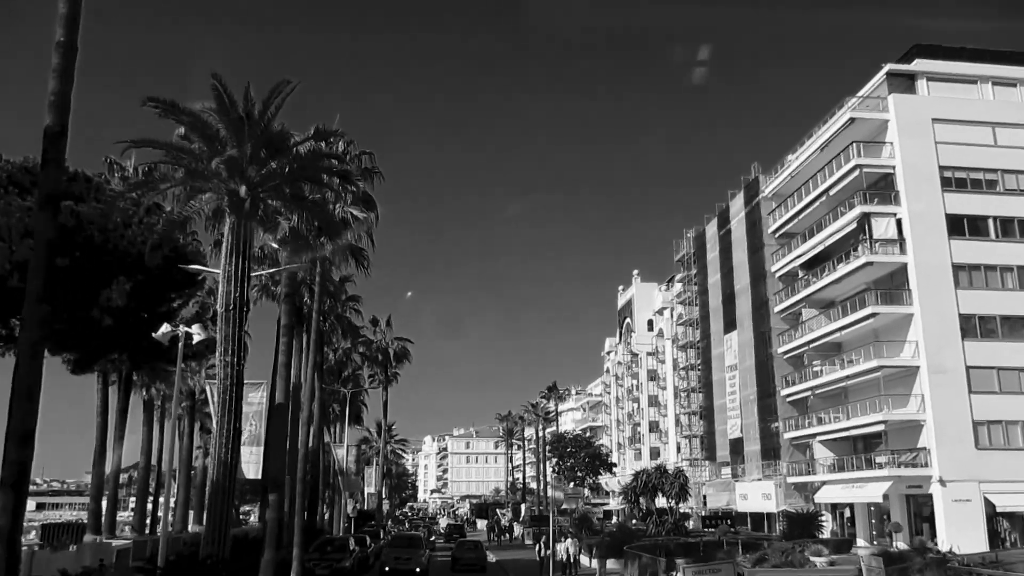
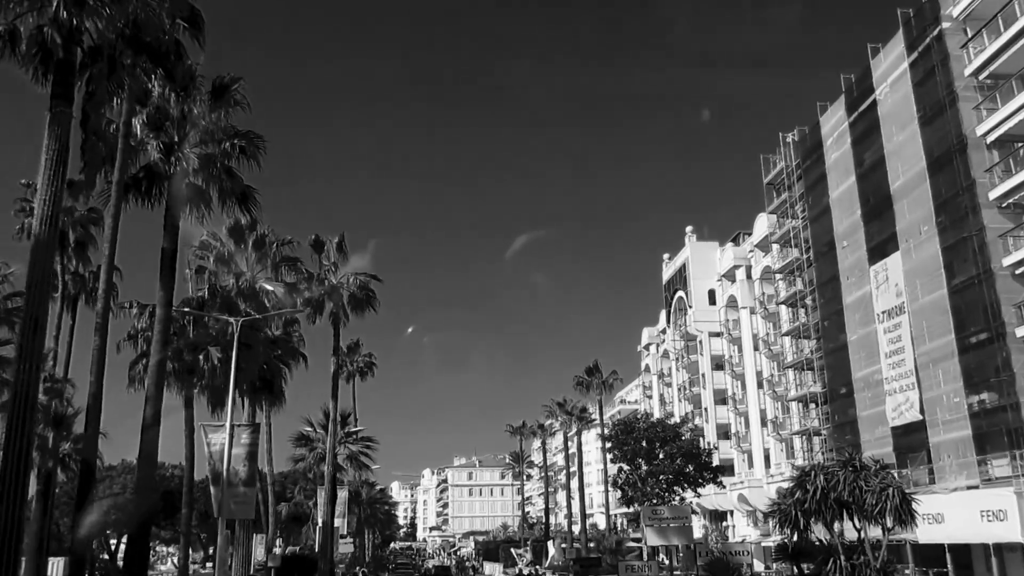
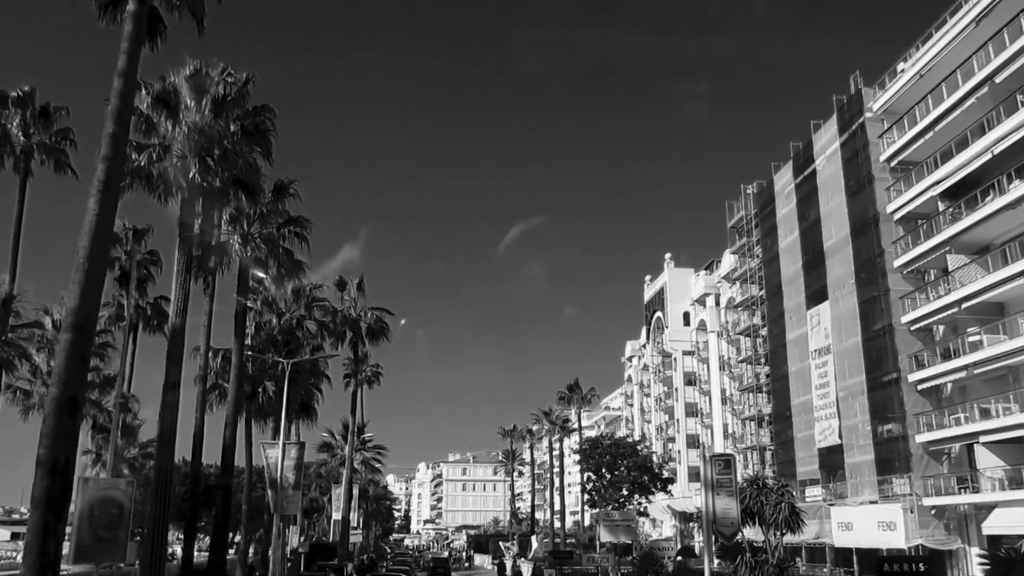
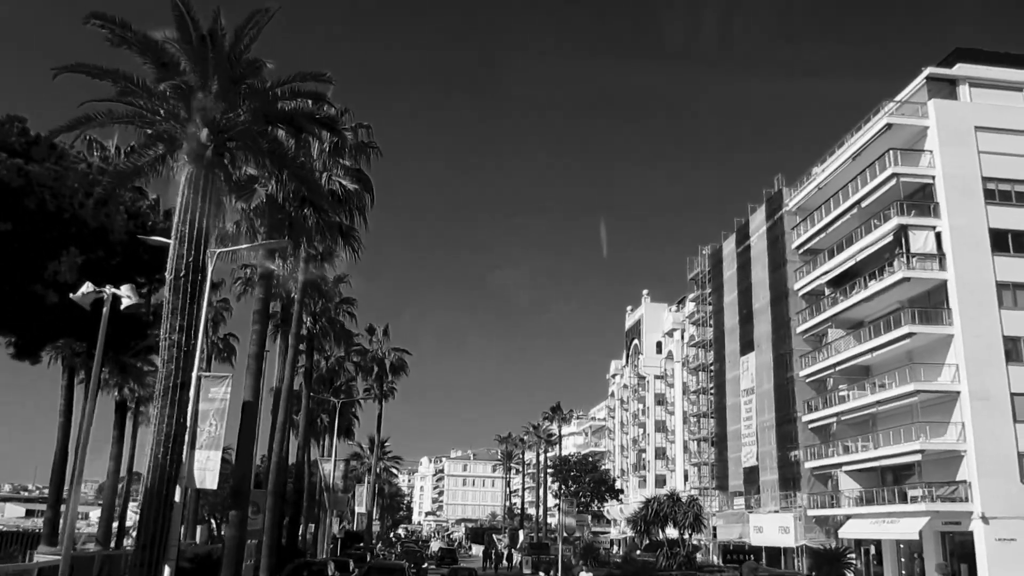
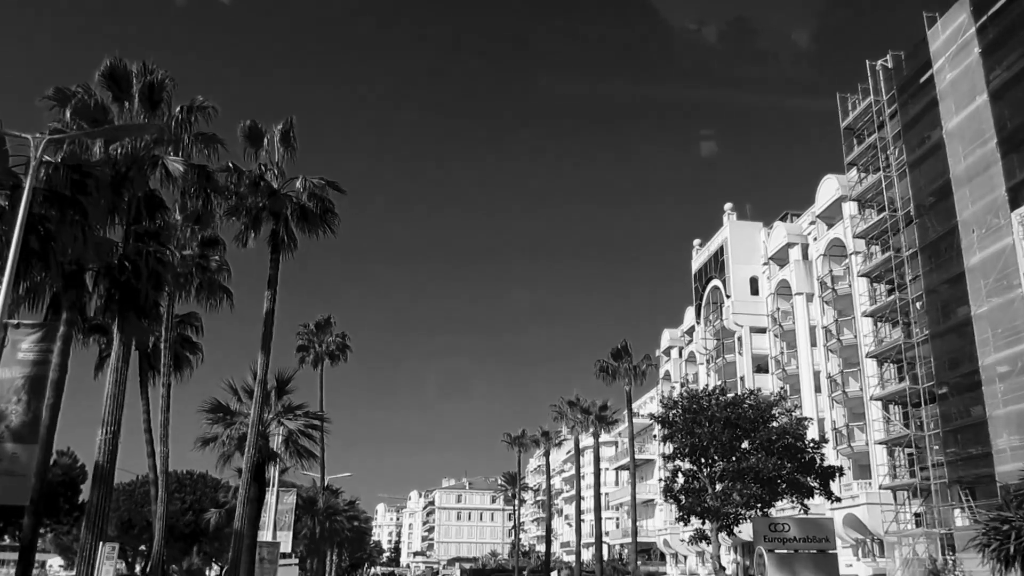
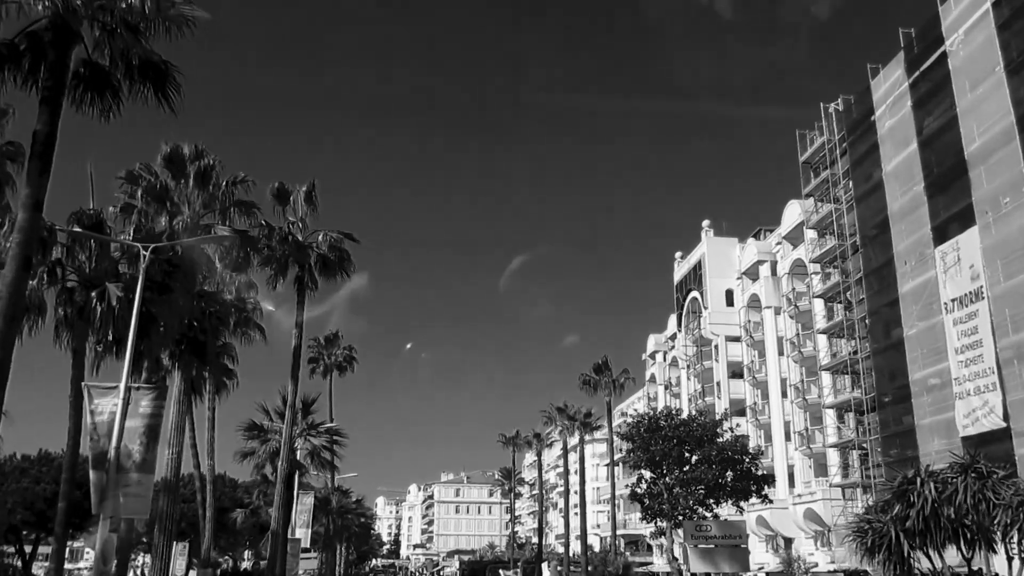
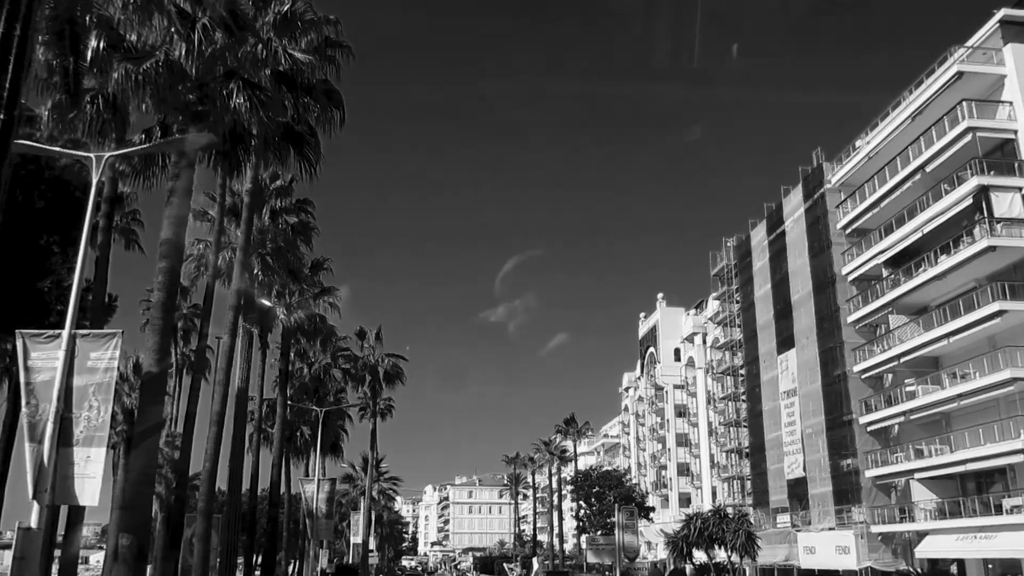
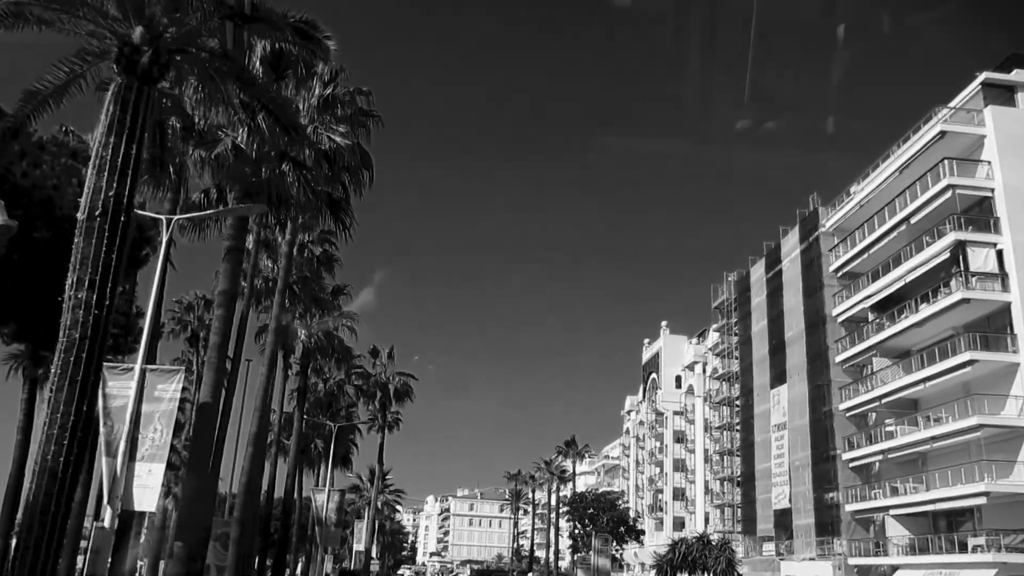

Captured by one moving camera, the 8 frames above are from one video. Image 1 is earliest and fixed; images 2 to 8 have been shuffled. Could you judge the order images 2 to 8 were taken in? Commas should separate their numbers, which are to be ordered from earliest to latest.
4, 8, 7, 3, 2, 6, 5
